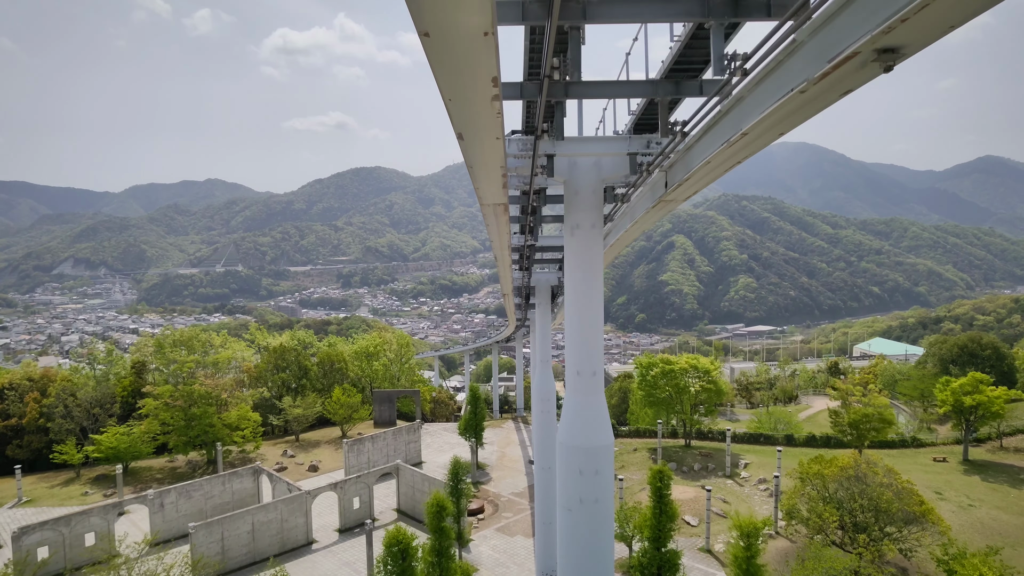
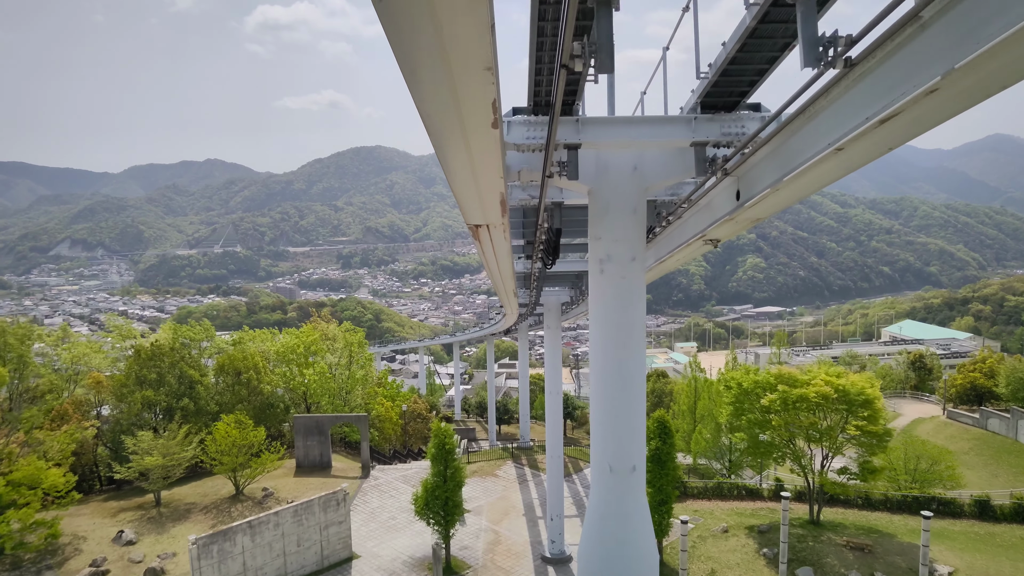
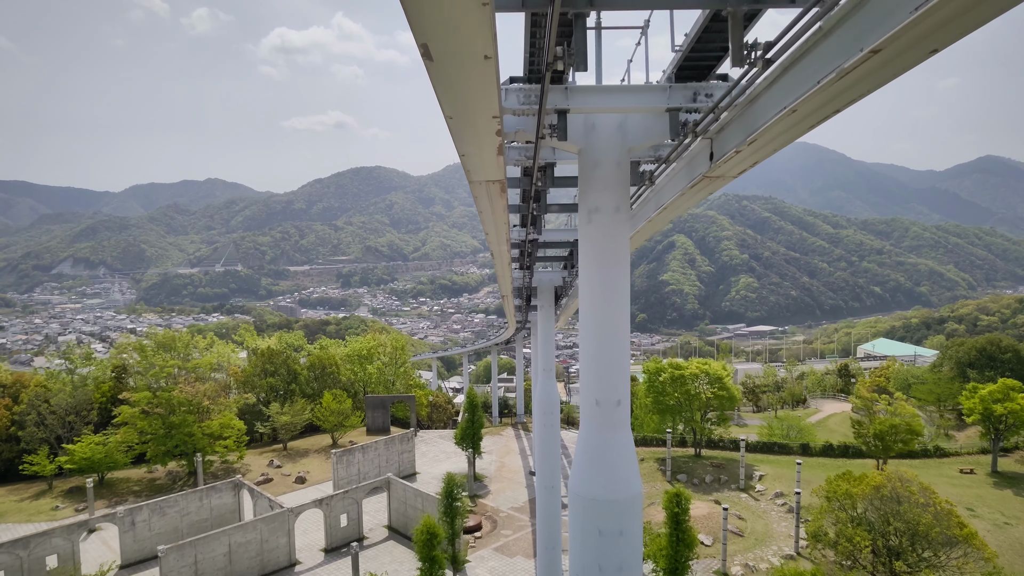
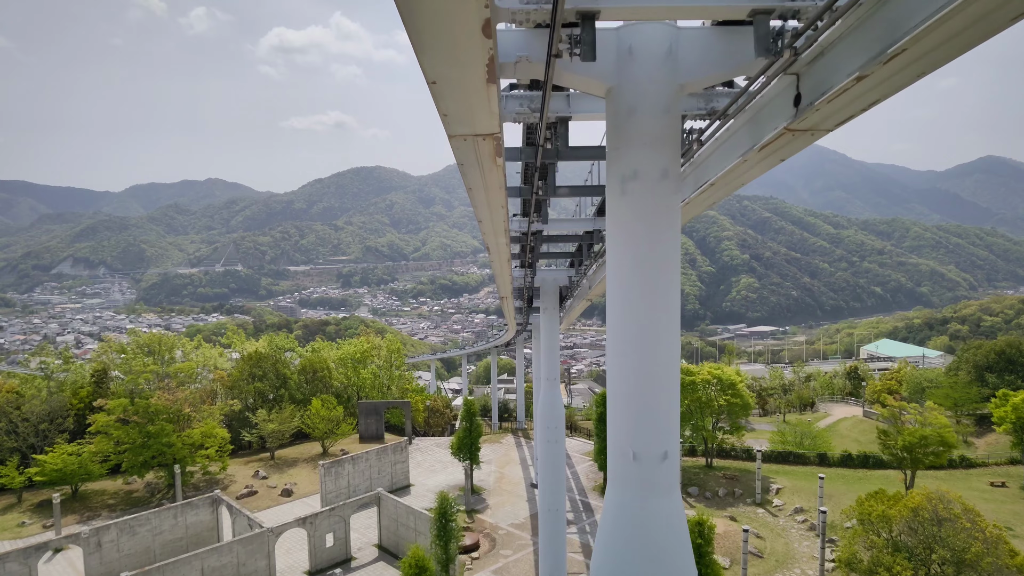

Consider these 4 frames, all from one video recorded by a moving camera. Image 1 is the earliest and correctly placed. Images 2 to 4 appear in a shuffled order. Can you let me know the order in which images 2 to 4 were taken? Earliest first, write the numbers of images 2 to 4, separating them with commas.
3, 4, 2
